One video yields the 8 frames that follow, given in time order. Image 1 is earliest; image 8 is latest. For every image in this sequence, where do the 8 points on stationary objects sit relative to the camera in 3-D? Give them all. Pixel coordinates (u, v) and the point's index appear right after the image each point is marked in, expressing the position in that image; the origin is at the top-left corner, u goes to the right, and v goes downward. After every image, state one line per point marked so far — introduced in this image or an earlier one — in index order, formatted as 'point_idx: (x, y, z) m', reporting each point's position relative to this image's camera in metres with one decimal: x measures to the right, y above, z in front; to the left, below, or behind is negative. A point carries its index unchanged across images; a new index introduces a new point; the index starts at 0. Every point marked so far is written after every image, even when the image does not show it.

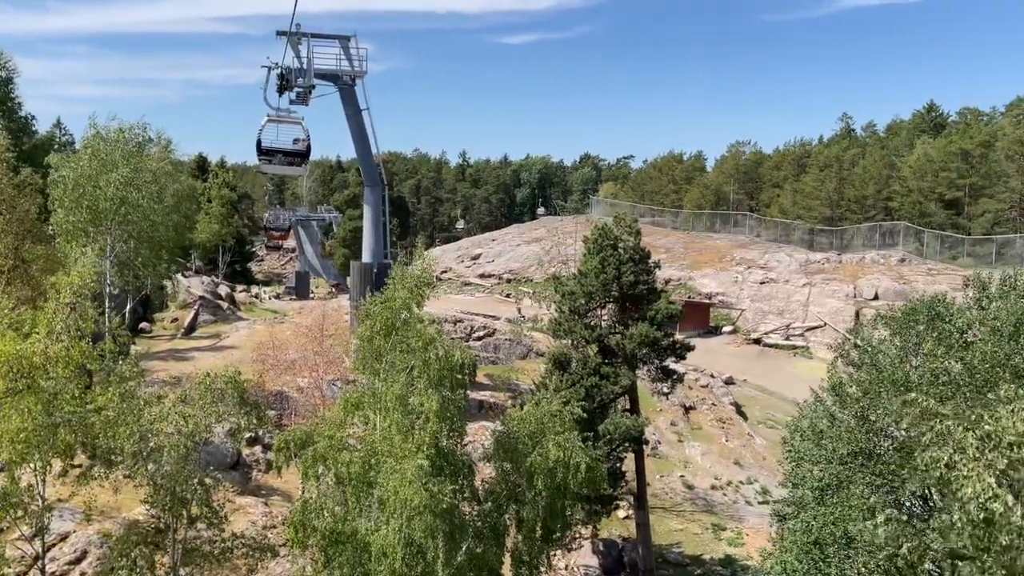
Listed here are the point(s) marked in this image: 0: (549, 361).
0: (+0.8, -1.6, +17.2) m
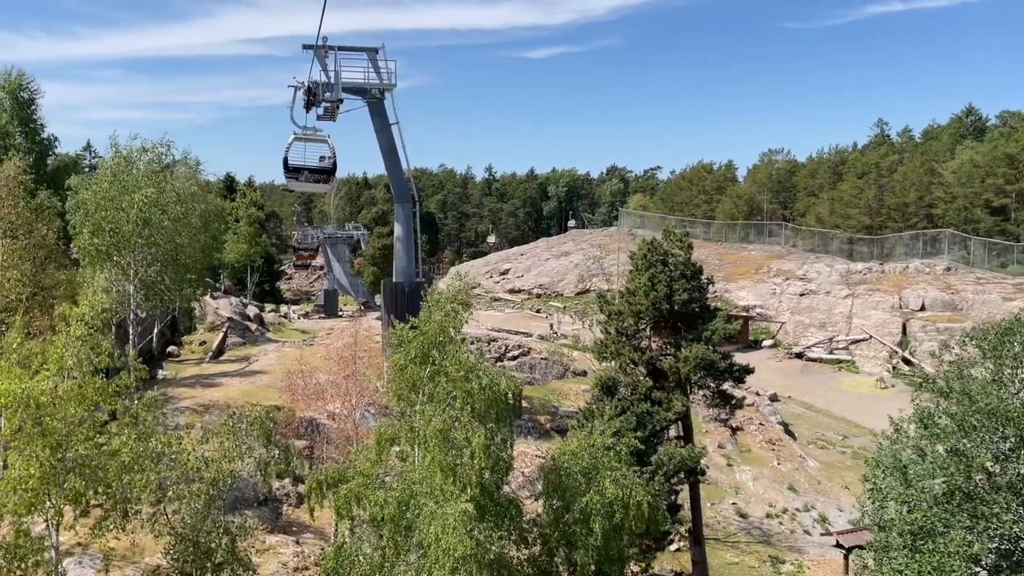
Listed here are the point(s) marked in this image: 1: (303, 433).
0: (+1.7, -2.0, +16.1) m
1: (-5.1, -3.6, +19.3) m
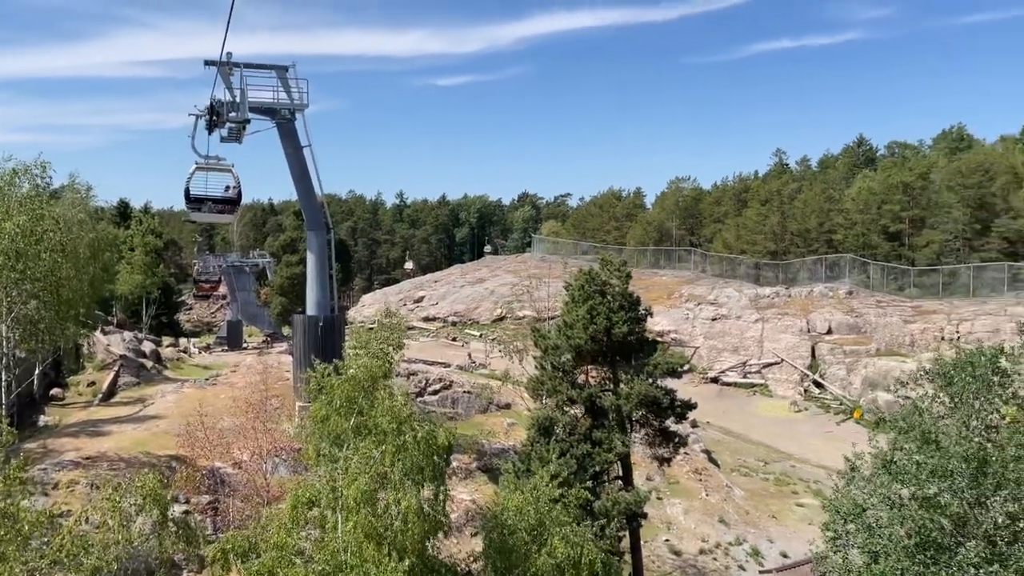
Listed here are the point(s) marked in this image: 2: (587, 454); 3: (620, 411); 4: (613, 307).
0: (+0.3, -2.6, +15.0) m
1: (-6.7, -4.4, +17.4) m
2: (+1.3, -3.0, +14.3) m
3: (+2.0, -2.2, +14.3) m
4: (+1.9, -0.3, +14.6) m
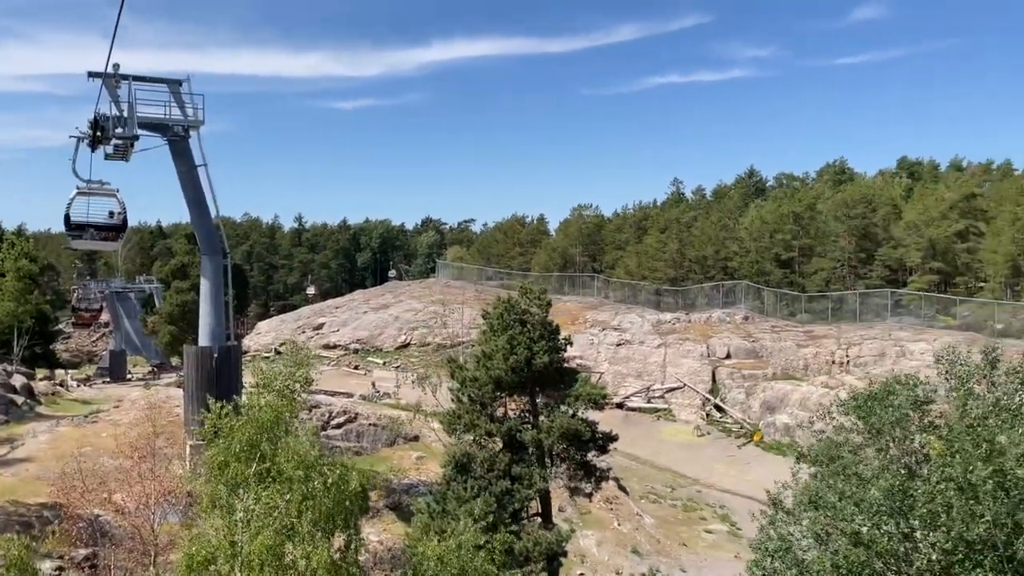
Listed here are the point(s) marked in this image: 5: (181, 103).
0: (-1.2, -3.2, +14.2) m
1: (-8.5, -5.0, +15.7) m
2: (-0.1, -3.5, +13.7) m
3: (+0.5, -2.7, +13.7) m
4: (+0.4, -0.9, +14.1) m
5: (-8.3, +4.7, +19.9) m
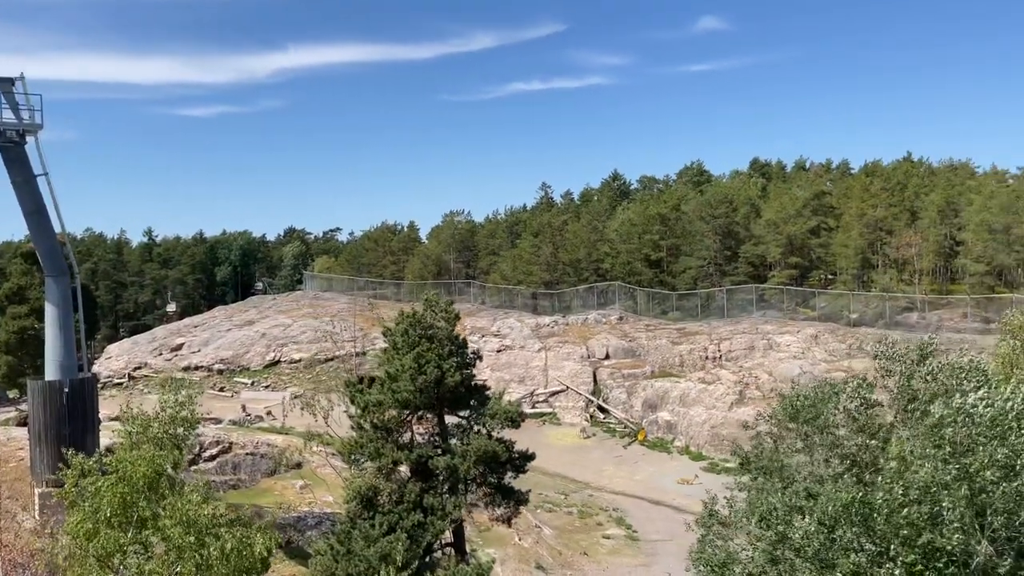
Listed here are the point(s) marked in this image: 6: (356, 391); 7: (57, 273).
0: (-2.6, -3.4, +12.9) m
1: (-10.0, -5.6, +13.1) m
2: (-1.5, -3.7, +12.5) m
3: (-0.9, -2.9, +12.6) m
4: (-1.2, -1.1, +13.0) m
5: (-10.9, +4.1, +17.3) m
6: (-2.6, -1.8, +13.4) m
7: (-9.8, +0.3, +17.1) m
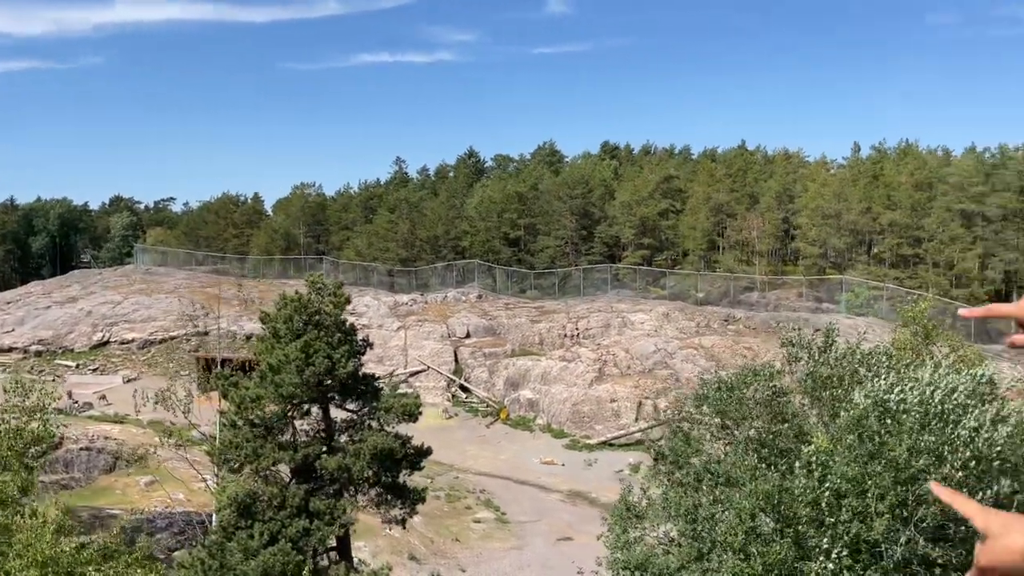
0: (-4.2, -3.1, +11.4) m
1: (-11.5, -5.2, +10.3) m
2: (-2.9, -3.5, +11.3) m
3: (-2.4, -2.7, +11.5) m
4: (-2.7, -0.8, +11.8) m
5: (-13.1, +4.5, +14.0) m
6: (-4.2, -1.5, +11.9) m
7: (-11.9, +0.8, +14.1) m
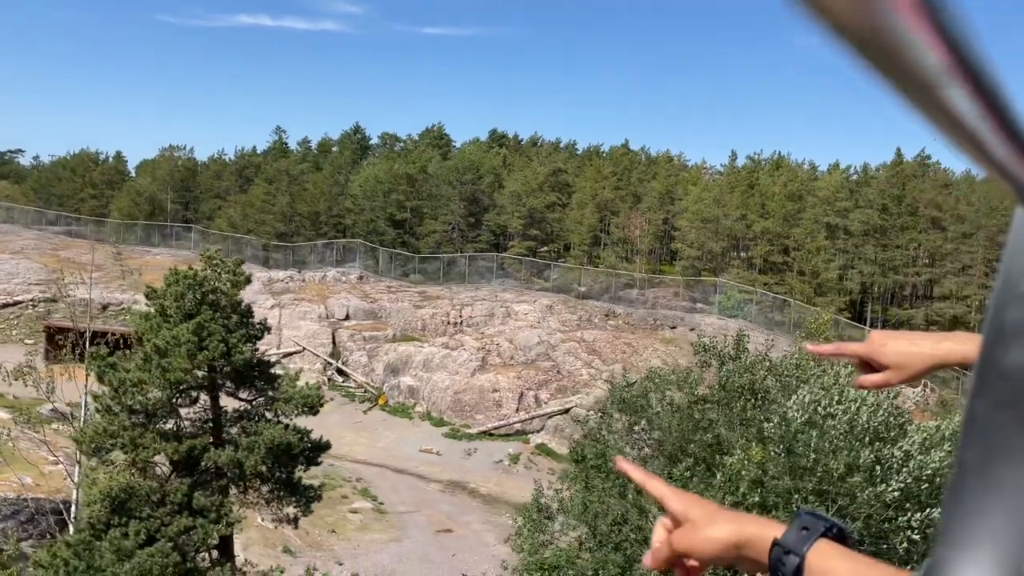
0: (-5.4, -2.8, +10.2) m
1: (-12.6, -4.5, +8.0) m
2: (-4.2, -3.1, +10.3) m
3: (-3.7, -2.4, +10.6) m
4: (-3.9, -0.5, +10.7) m
5: (-14.1, +5.4, +11.3) m
6: (-5.5, -1.1, +10.6) m
7: (-13.2, +1.6, +11.6) m
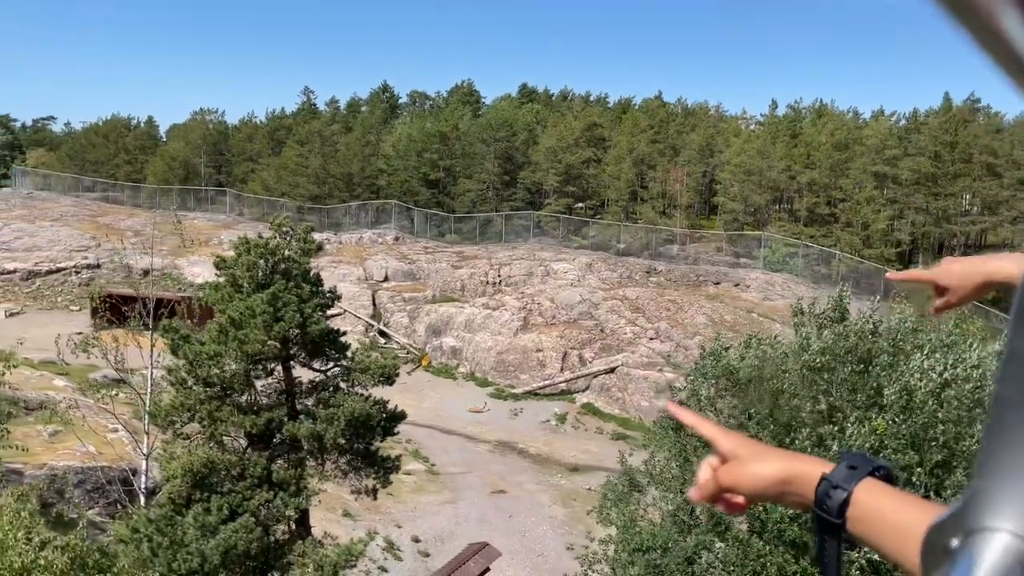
0: (-4.3, -2.4, +10.0) m
1: (-11.5, -4.3, +8.2) m
2: (-3.1, -2.8, +10.1) m
3: (-2.5, -2.0, +10.3) m
4: (-2.8, -0.1, +10.4) m
5: (-13.1, +5.7, +11.0) m
6: (-4.4, -0.7, +10.4) m
7: (-12.2, +1.9, +11.4) m
